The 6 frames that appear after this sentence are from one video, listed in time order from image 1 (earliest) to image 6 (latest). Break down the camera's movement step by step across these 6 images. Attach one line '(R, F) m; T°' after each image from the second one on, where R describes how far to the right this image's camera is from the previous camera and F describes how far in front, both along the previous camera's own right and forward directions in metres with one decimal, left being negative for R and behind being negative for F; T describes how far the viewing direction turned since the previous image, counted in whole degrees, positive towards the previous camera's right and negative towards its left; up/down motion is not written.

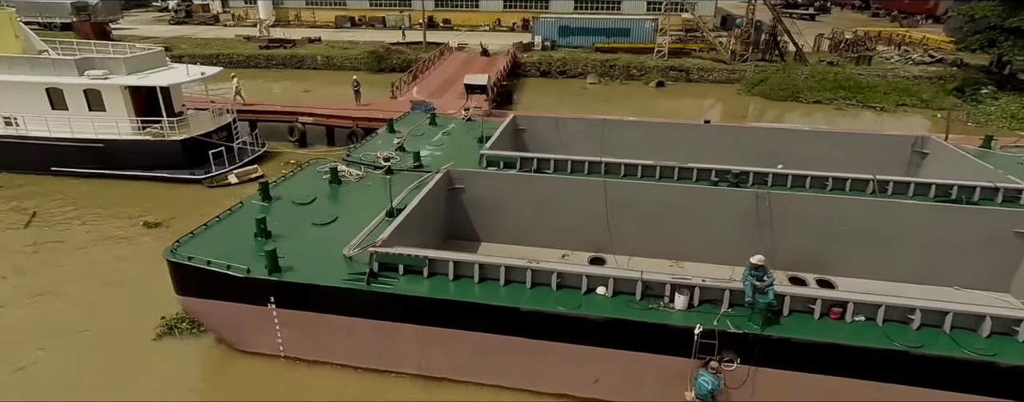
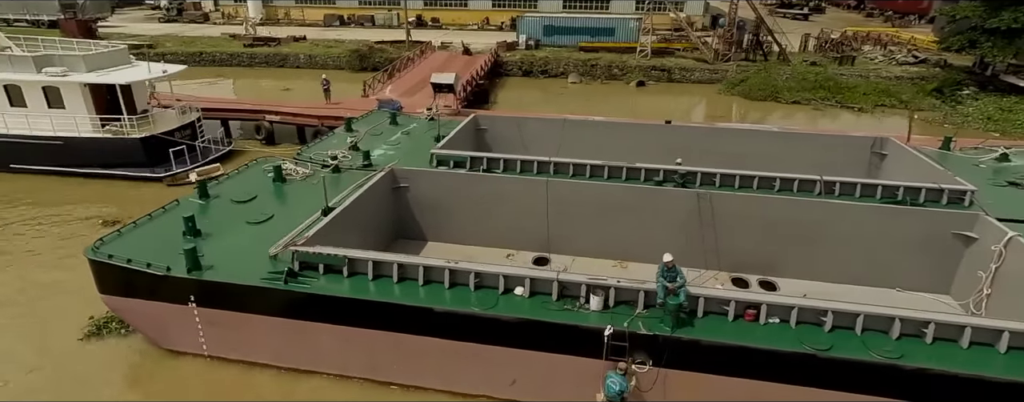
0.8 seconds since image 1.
(+1.0, +0.1) m; 0°
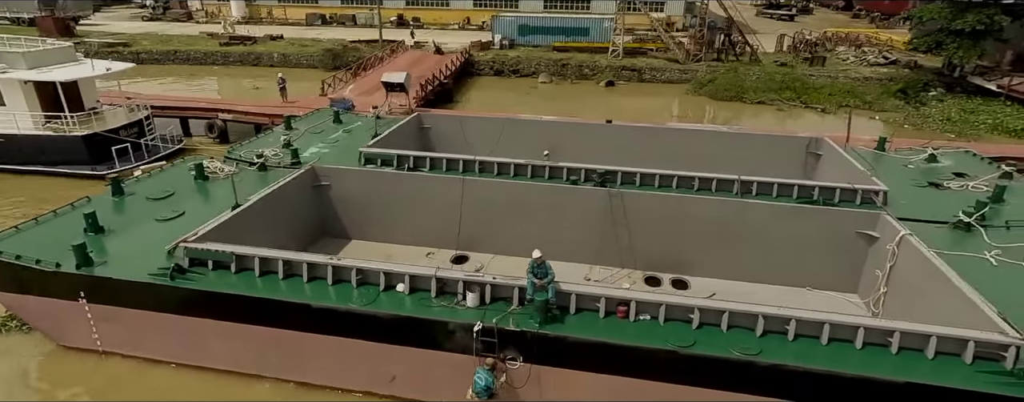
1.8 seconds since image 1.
(+1.4, 0.0) m; 0°
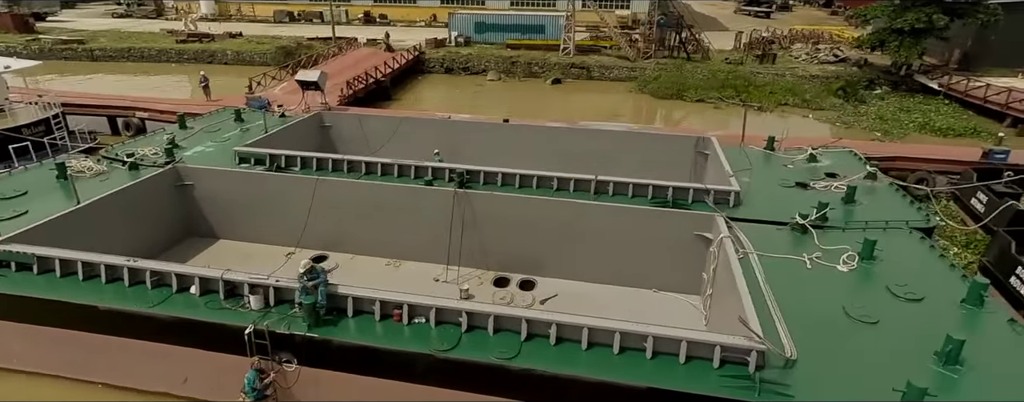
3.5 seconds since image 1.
(+2.5, 0.0) m; 0°
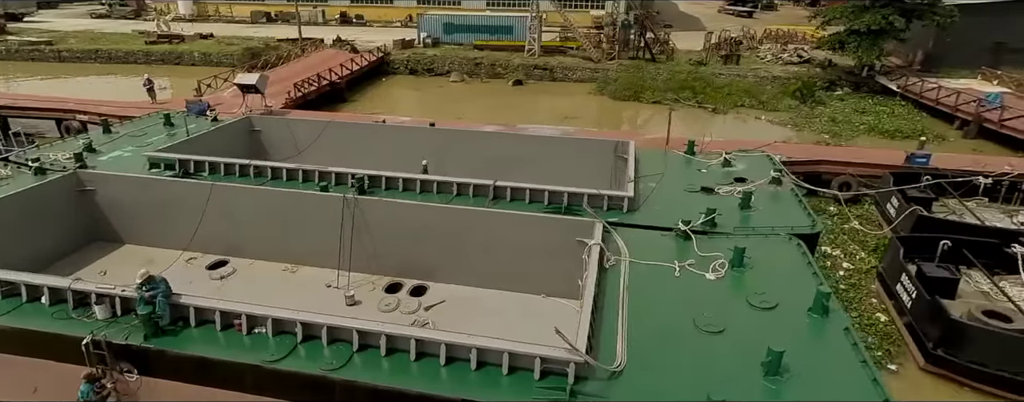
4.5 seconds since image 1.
(+1.8, 0.0) m; 0°
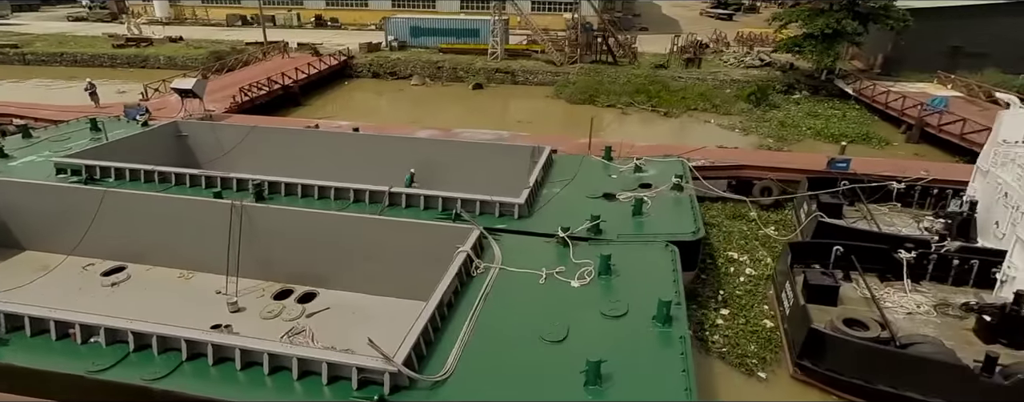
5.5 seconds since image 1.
(+1.8, 0.0) m; 0°
